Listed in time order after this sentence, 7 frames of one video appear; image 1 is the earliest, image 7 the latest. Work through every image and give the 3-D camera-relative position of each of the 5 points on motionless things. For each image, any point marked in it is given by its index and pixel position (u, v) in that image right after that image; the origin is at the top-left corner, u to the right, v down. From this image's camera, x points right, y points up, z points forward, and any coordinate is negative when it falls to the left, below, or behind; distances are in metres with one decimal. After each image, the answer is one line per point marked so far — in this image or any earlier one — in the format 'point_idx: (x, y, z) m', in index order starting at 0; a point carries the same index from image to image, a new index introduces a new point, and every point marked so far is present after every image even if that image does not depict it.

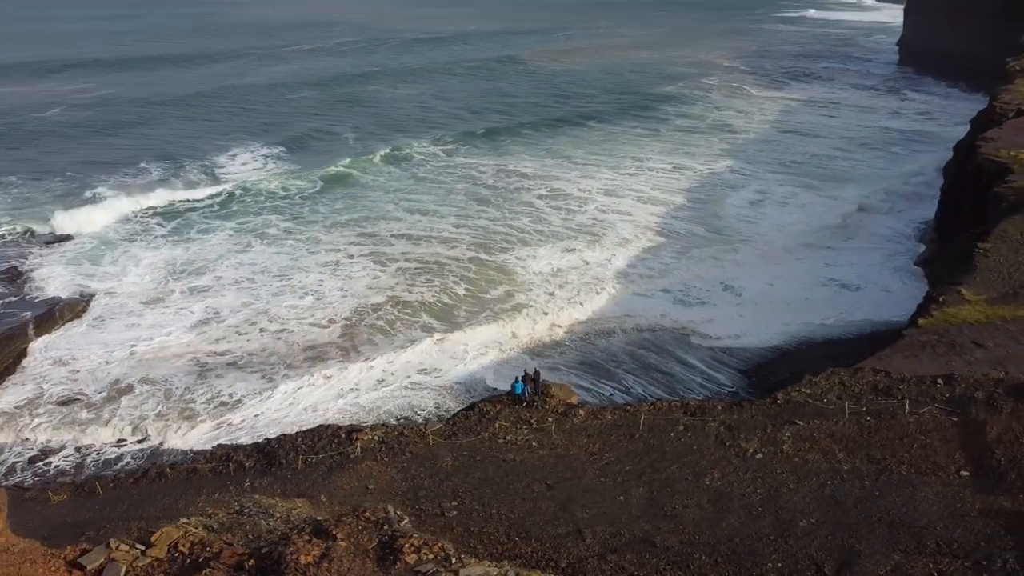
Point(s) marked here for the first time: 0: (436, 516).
0: (-0.7, -1.9, +6.6) m
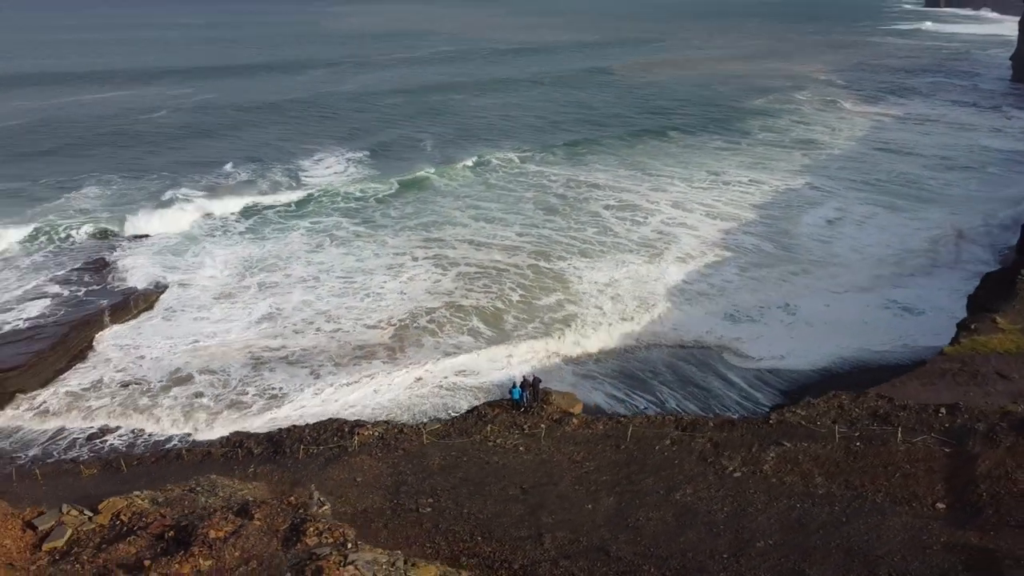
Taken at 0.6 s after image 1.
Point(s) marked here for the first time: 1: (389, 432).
0: (-0.9, -1.9, +6.9) m
1: (-1.3, -1.5, +8.4) m
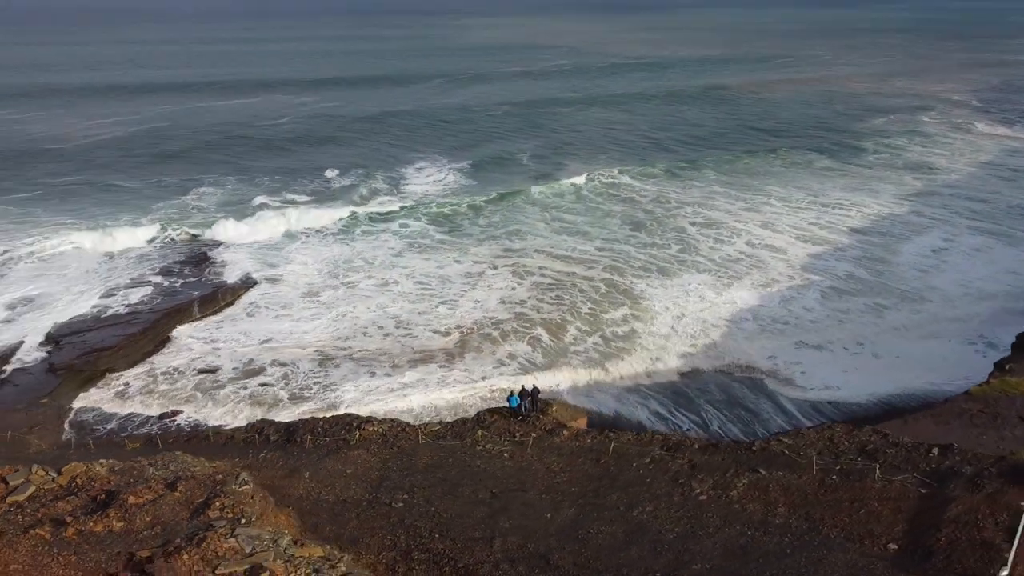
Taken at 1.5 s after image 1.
0: (-1.2, -1.9, +7.2) m
1: (-1.3, -1.6, +8.8) m
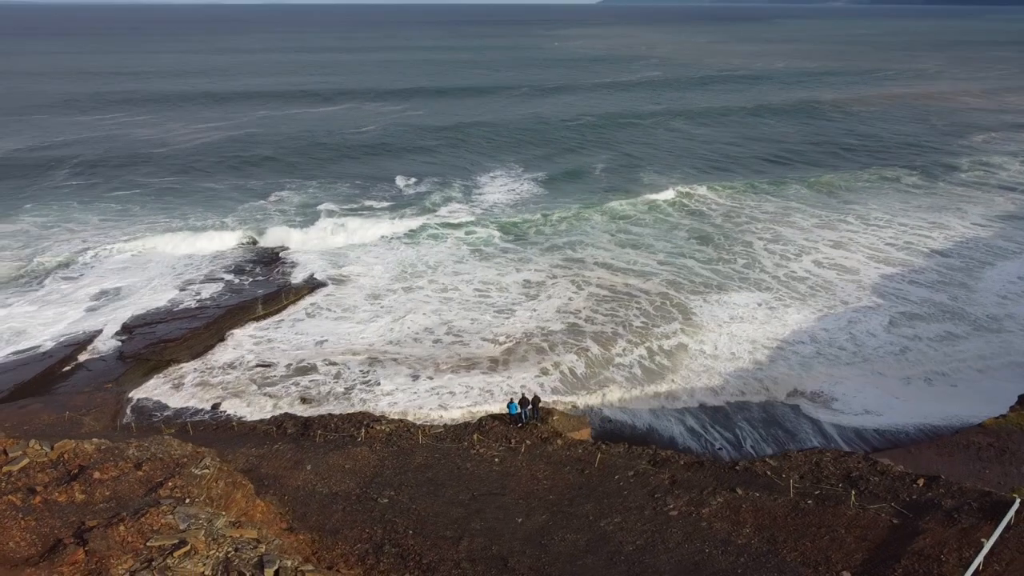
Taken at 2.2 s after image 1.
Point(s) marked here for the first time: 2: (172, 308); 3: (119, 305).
0: (-1.4, -2.0, +7.6) m
1: (-1.3, -1.6, +9.2) m
2: (-8.1, -0.5, +19.4) m
3: (-9.5, -0.4, +19.5) m
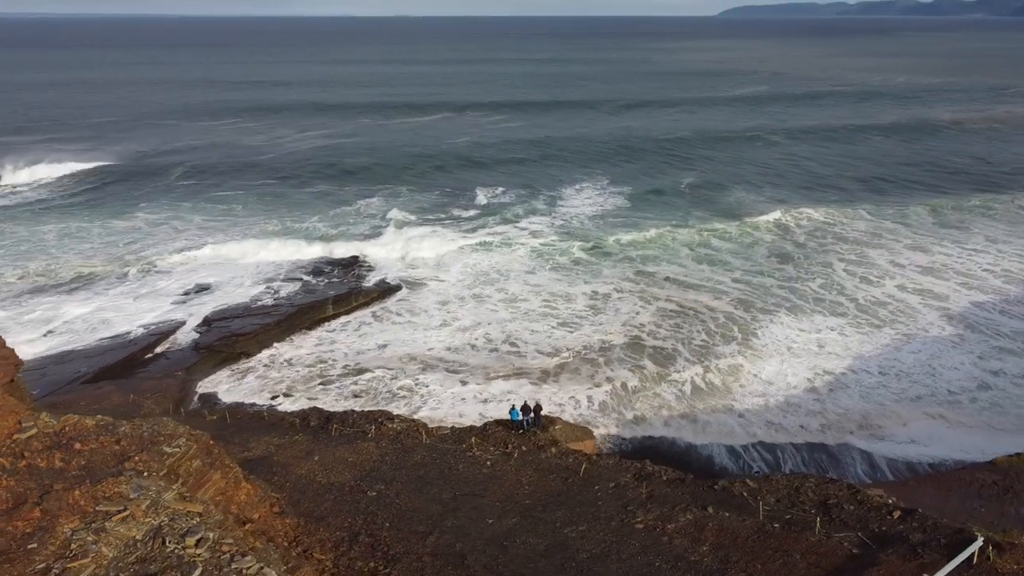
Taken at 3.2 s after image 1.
0: (-1.5, -2.0, +8.0) m
1: (-1.2, -1.7, +9.6) m
2: (-6.7, -0.4, +20.6) m
3: (-8.0, -0.3, +20.9) m
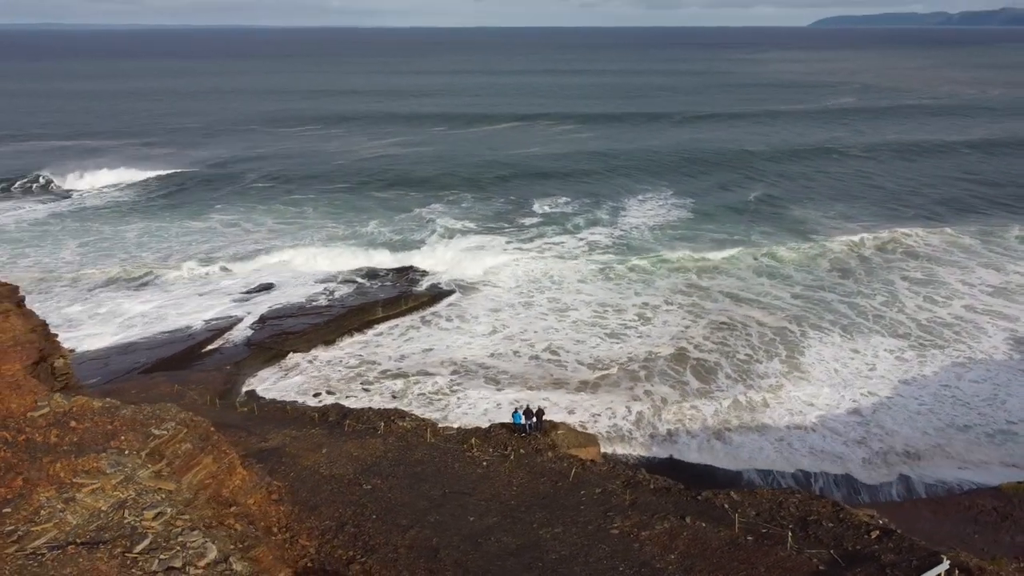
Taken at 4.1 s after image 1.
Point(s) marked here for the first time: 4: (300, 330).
0: (-1.6, -2.0, +8.3) m
1: (-1.2, -1.7, +9.9) m
2: (-5.5, -0.4, +21.3) m
3: (-6.7, -0.3, +21.7) m
4: (-5.1, -1.0, +19.3) m
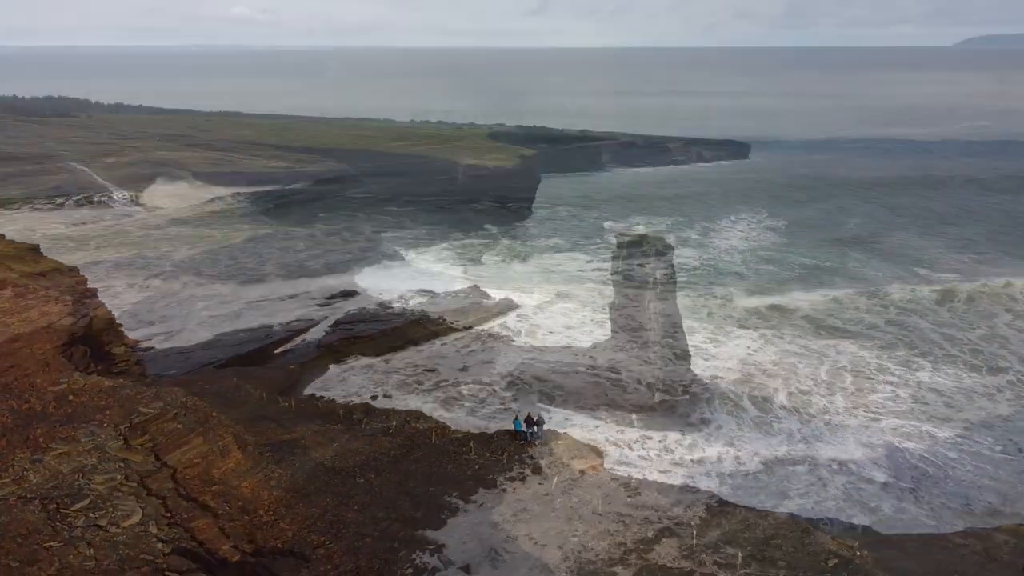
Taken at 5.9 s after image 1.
0: (-1.7, -2.0, +8.7) m
1: (-1.1, -1.8, +10.2) m
2: (-3.7, -0.6, +22.1) m
3: (-4.8, -0.5, +22.7) m
4: (-3.6, -1.2, +20.0) m
